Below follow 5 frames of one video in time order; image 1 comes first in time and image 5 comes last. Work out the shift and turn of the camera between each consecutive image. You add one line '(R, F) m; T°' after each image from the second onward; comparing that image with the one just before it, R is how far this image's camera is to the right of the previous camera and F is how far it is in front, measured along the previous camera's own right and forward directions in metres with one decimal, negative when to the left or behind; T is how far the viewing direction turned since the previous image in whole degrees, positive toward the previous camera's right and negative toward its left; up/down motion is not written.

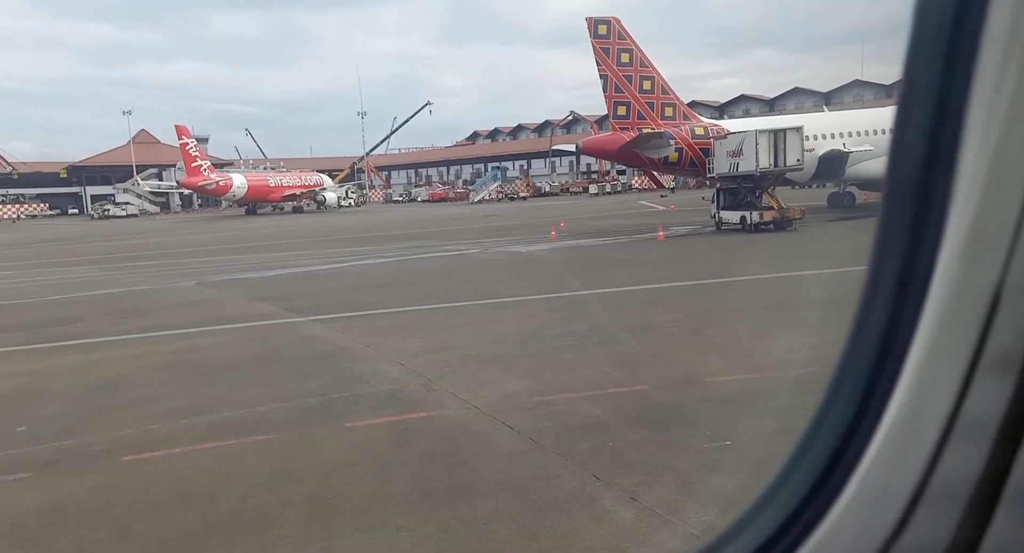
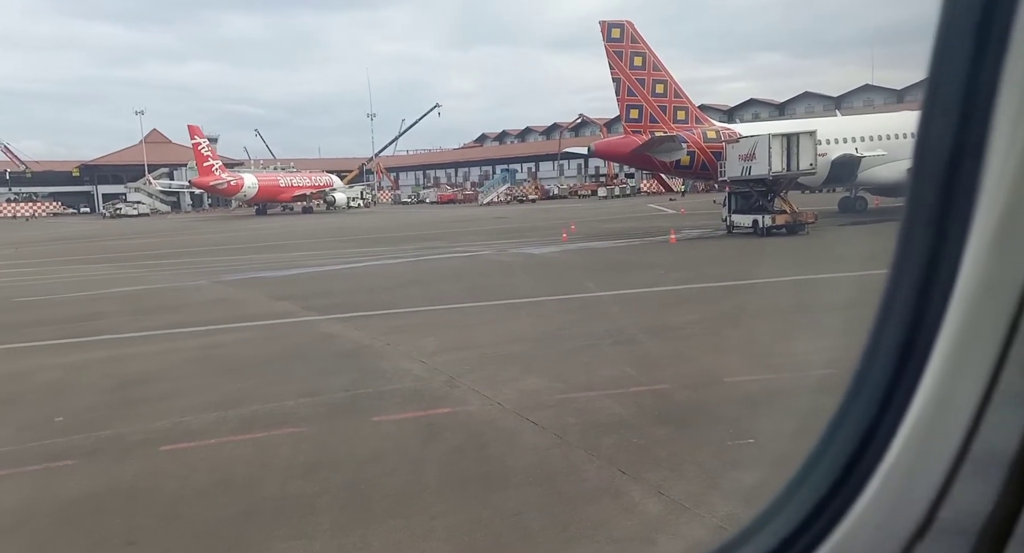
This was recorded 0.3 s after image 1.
(-0.1, -0.1) m; 0°
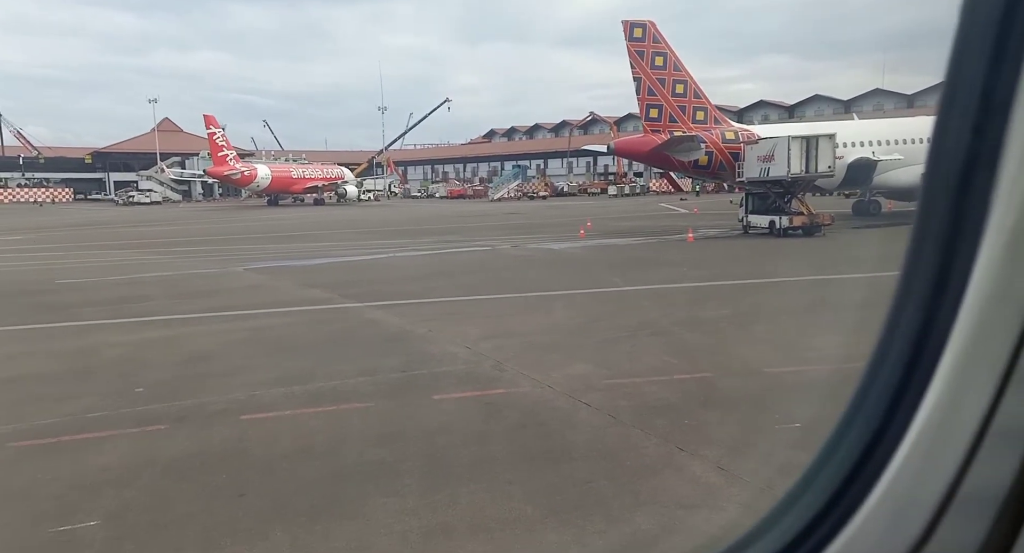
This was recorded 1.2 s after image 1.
(-0.4, -0.4) m; 0°
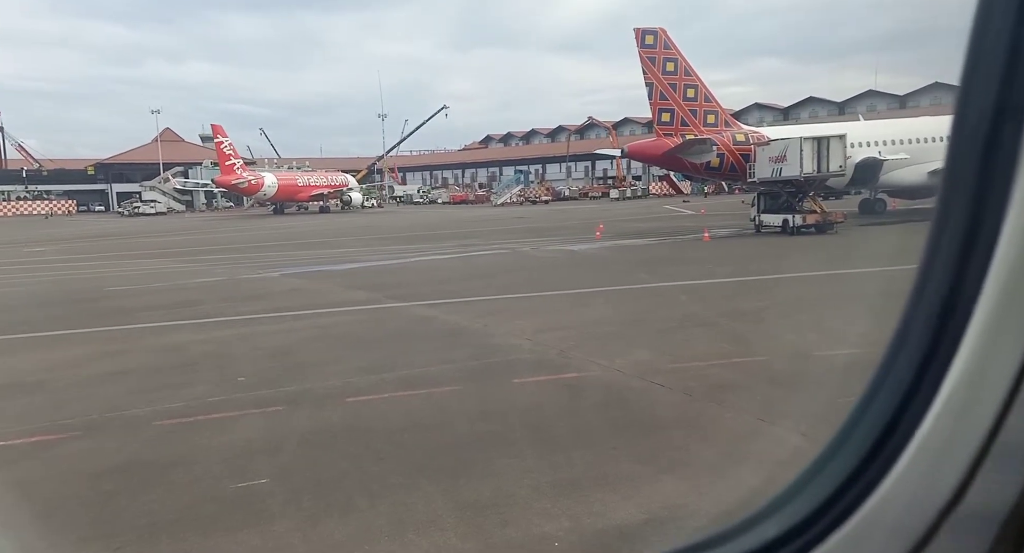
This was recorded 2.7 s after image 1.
(-0.6, -0.6) m; 0°
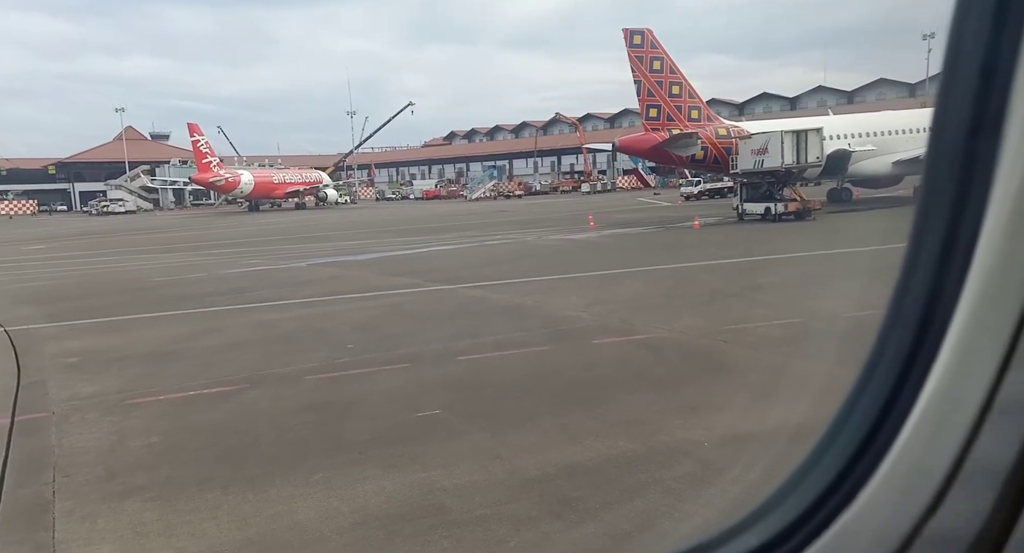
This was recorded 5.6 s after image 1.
(-1.2, -1.1) m; +3°
